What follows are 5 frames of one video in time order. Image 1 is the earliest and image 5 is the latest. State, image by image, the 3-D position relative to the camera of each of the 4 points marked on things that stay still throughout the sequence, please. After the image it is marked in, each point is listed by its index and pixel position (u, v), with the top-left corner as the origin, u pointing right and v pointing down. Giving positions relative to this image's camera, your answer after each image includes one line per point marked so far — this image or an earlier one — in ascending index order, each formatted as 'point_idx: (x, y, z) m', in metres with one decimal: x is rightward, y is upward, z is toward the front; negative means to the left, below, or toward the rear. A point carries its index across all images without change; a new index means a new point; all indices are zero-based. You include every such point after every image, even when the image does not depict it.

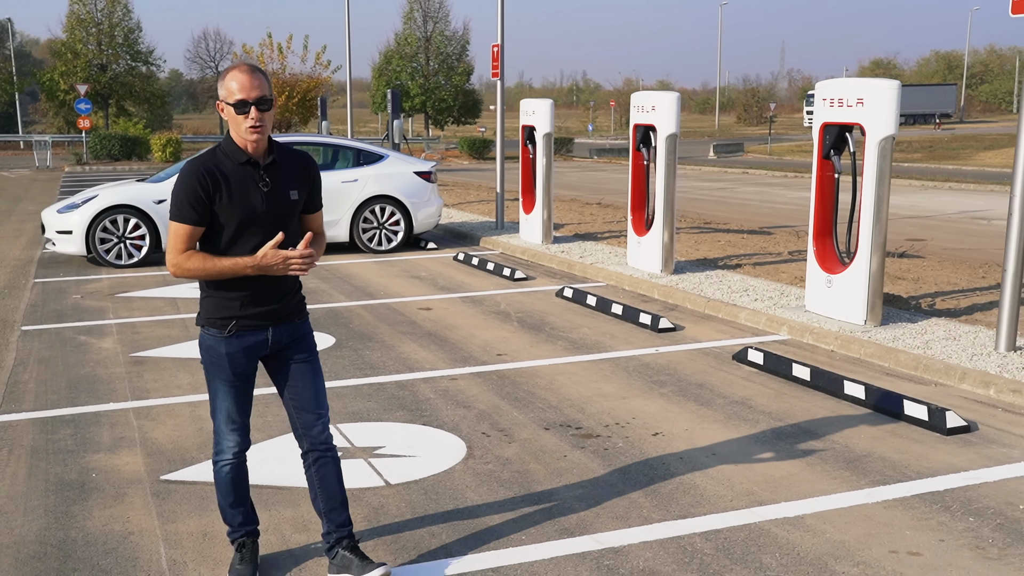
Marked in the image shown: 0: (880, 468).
0: (+1.9, -0.9, +5.0) m
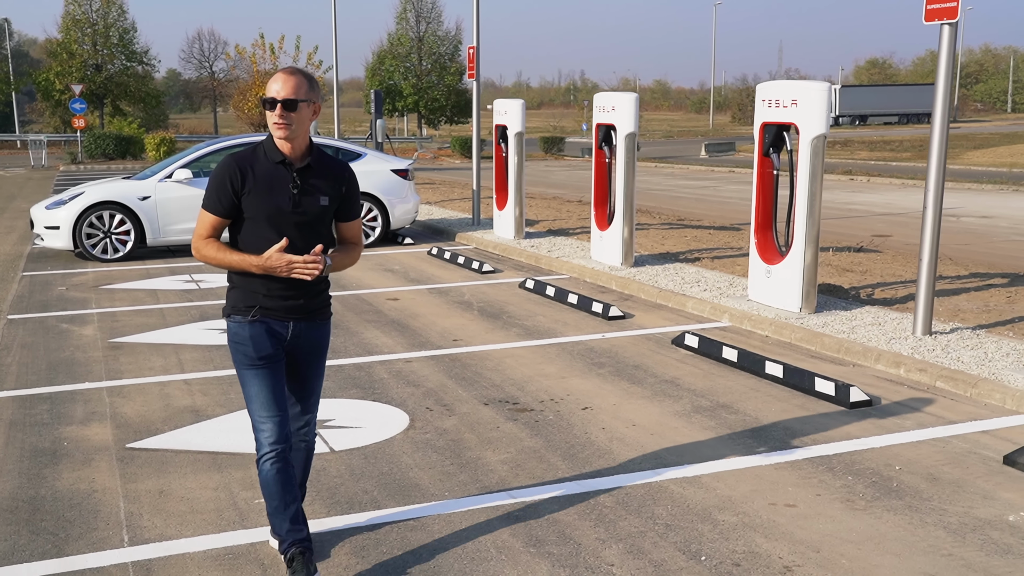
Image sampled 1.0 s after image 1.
0: (+1.5, -0.9, +5.5) m
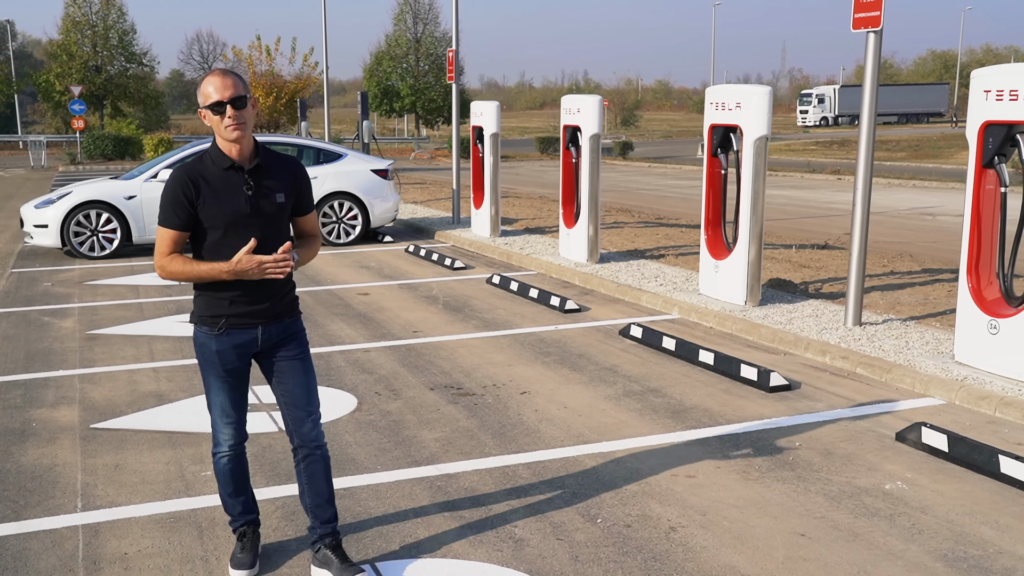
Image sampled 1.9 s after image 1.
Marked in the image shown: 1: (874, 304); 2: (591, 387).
0: (+1.2, -0.8, +5.9) m
1: (+3.3, -0.1, +8.8) m
2: (+0.5, -0.7, +6.6) m
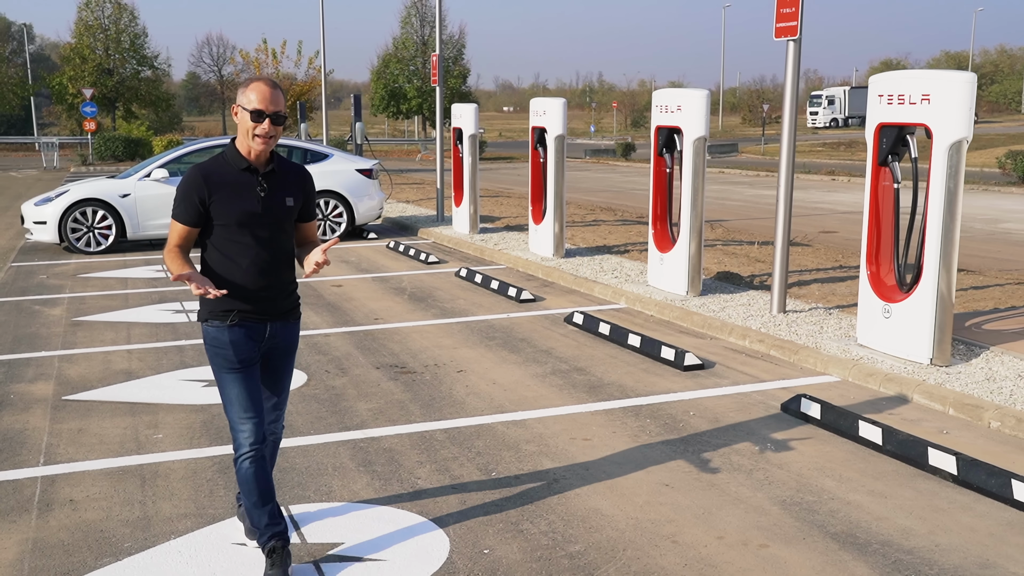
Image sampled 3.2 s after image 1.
0: (+0.7, -0.7, +6.5) m
1: (+2.9, -0.1, +9.3) m
2: (+0.1, -0.6, +7.2) m
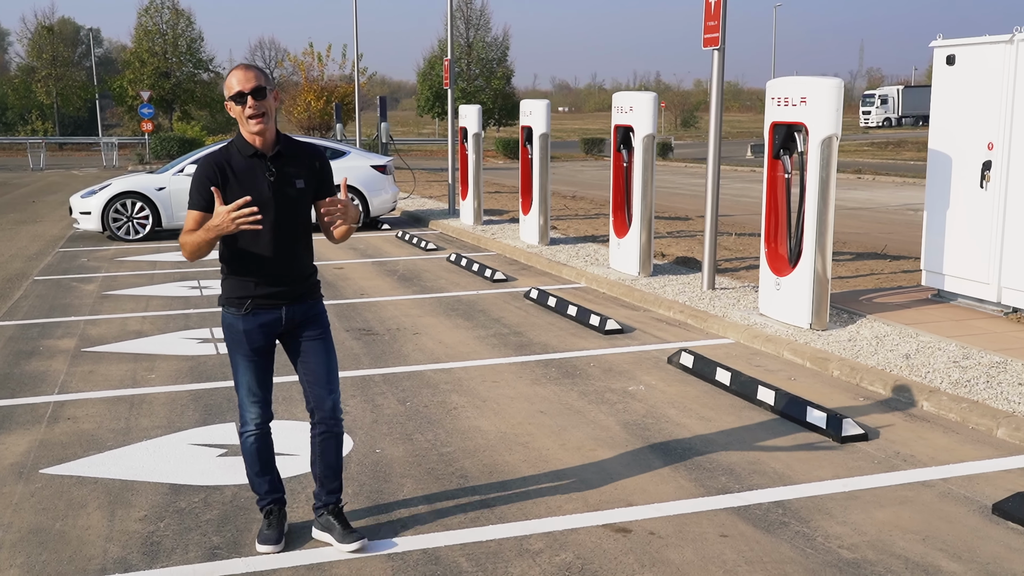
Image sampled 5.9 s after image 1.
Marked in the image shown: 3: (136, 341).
0: (+0.2, -0.5, +7.6) m
1: (+2.6, +0.1, +10.3) m
2: (-0.4, -0.4, +8.4) m
3: (-3.2, -0.5, +8.2) m
